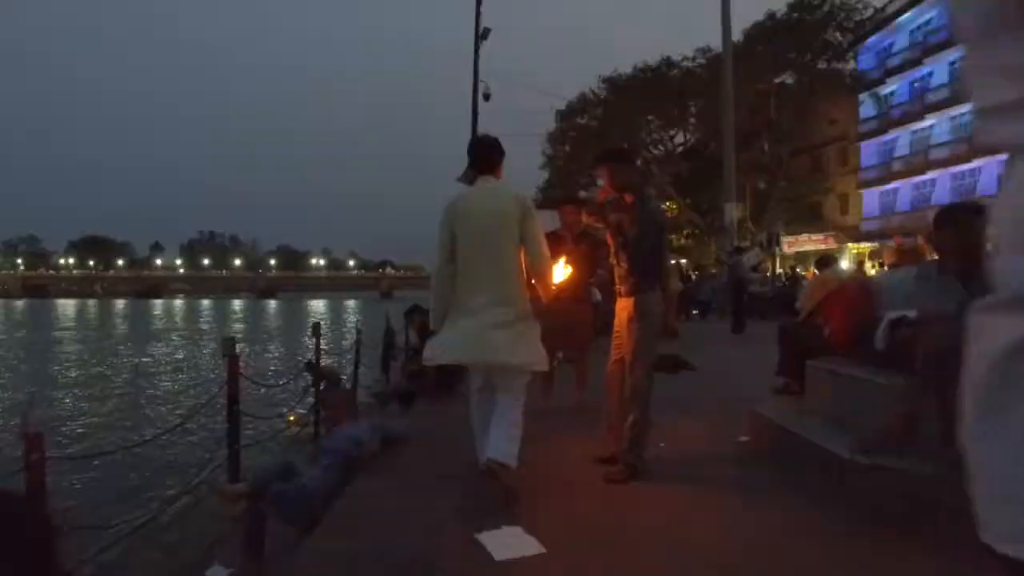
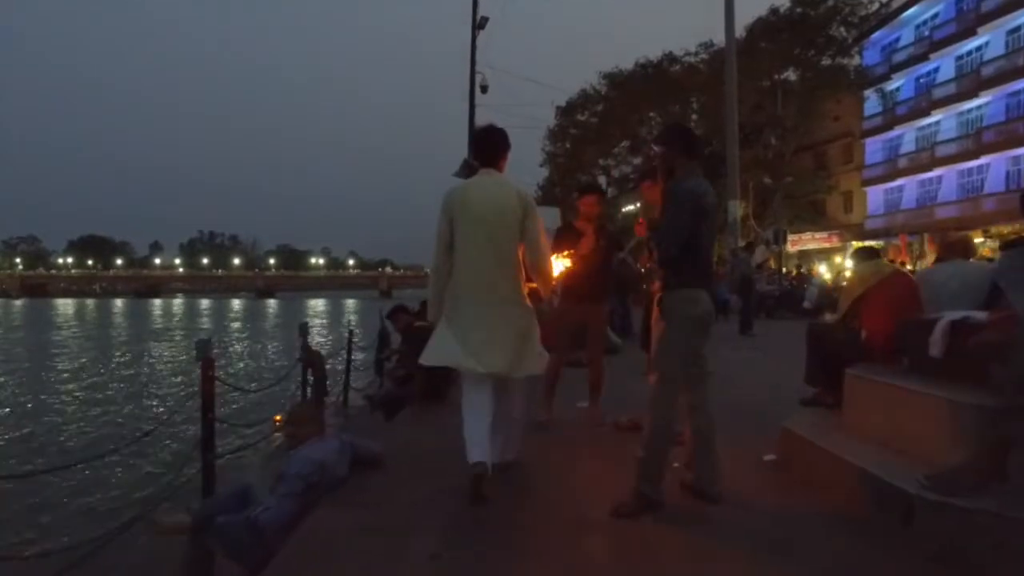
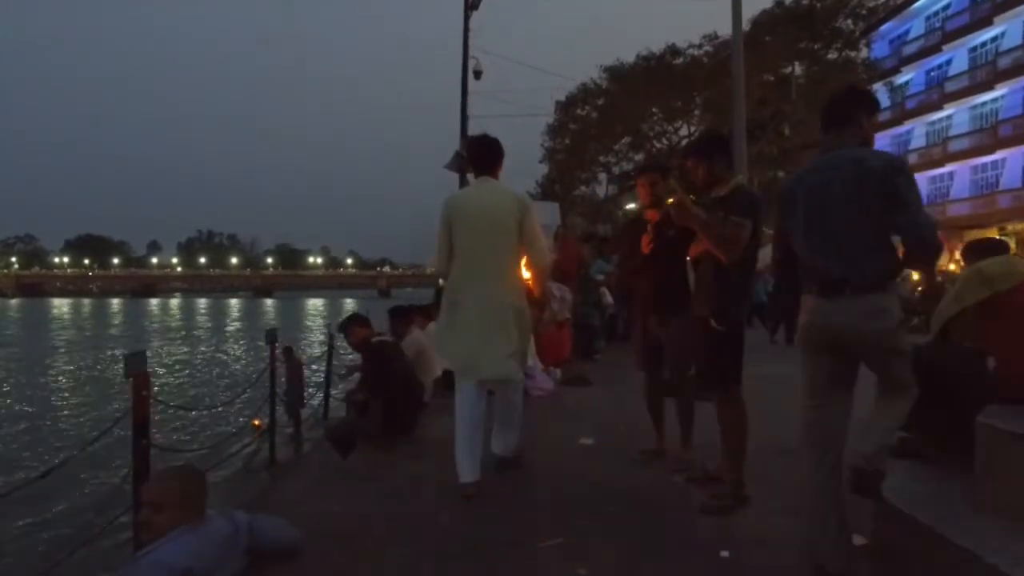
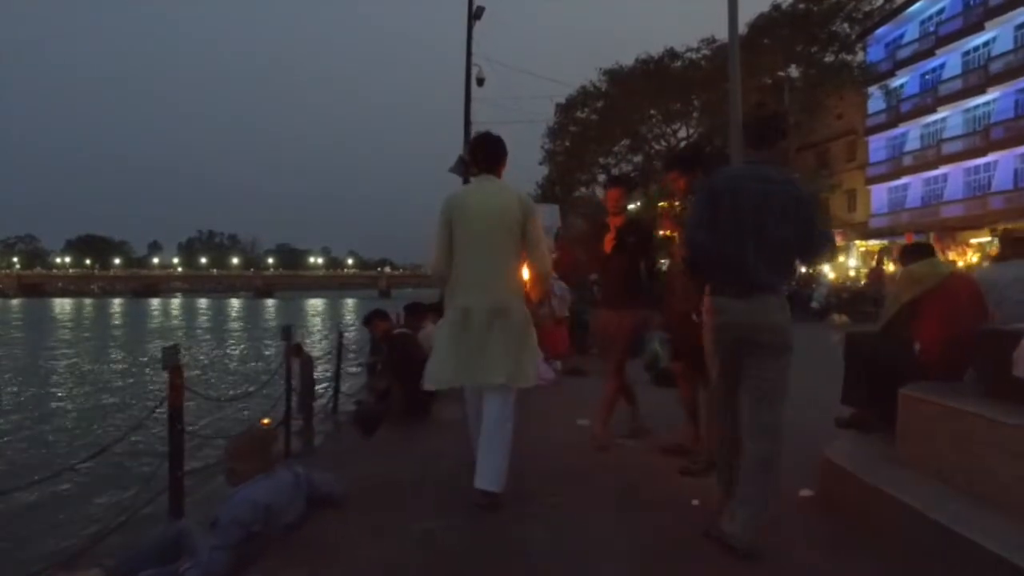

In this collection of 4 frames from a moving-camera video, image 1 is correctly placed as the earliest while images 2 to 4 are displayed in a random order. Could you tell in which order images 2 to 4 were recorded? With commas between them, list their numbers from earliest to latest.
2, 4, 3
